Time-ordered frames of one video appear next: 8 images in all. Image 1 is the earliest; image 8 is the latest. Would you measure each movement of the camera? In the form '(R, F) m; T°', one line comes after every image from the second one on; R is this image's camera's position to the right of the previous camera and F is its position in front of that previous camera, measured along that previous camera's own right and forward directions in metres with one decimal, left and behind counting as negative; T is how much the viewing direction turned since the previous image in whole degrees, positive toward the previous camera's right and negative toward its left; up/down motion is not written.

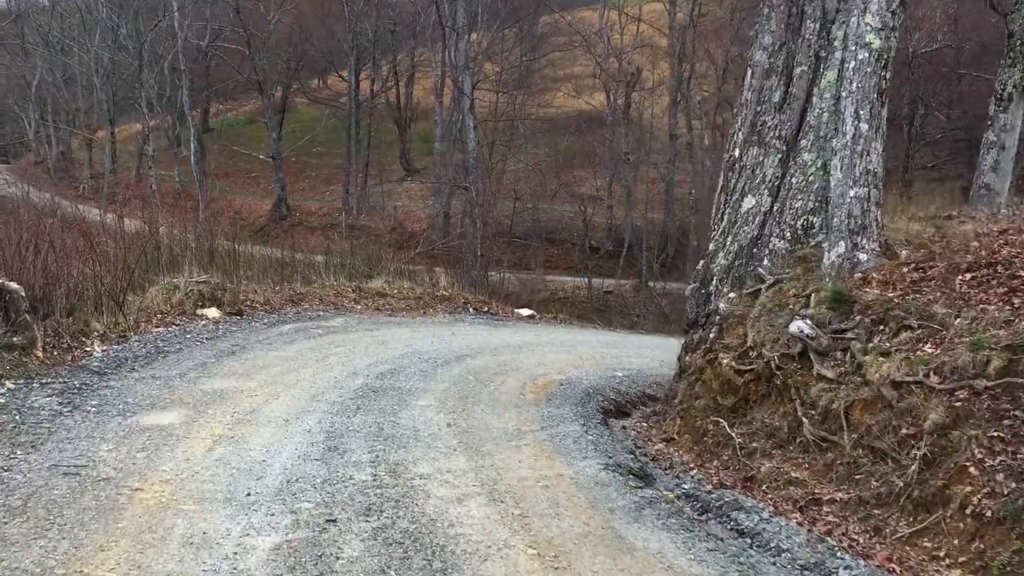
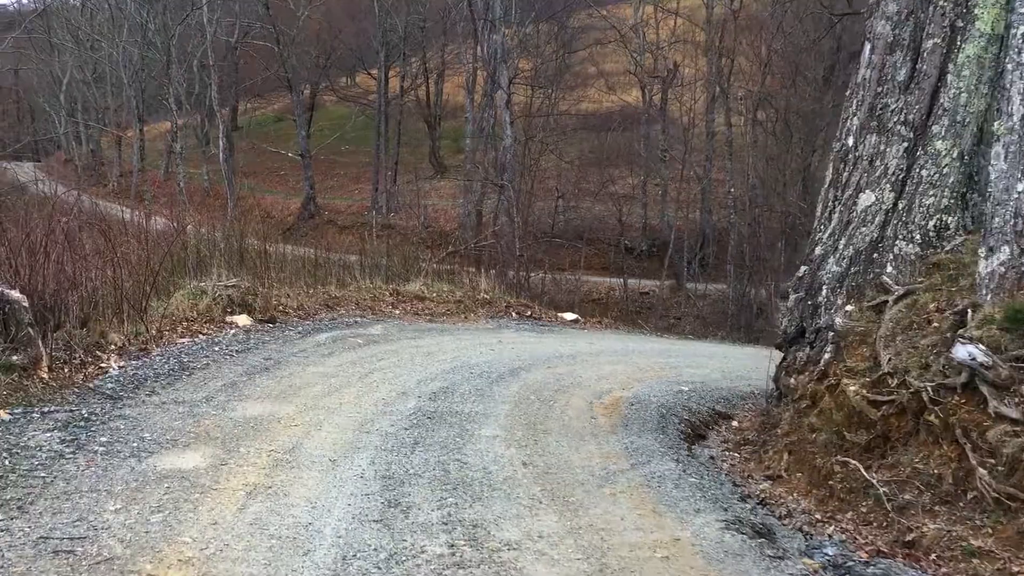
(-0.2, +0.6) m; -2°
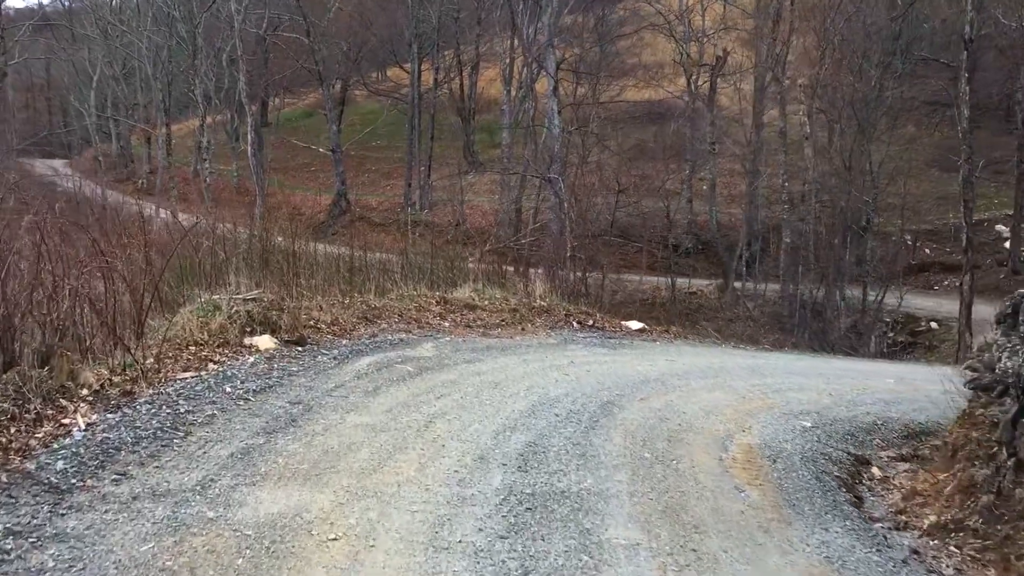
(-0.3, +1.2) m; -2°
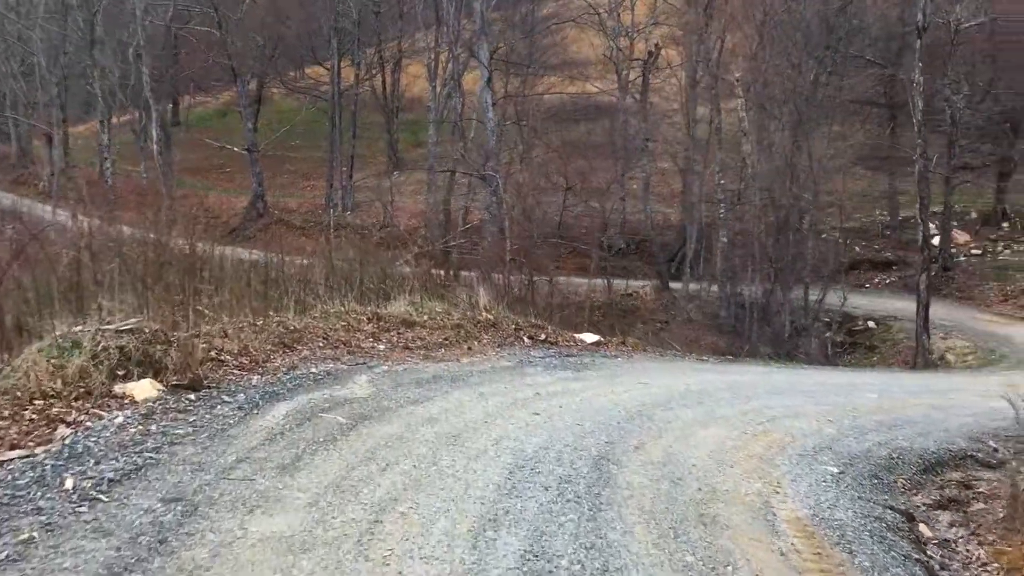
(-0.2, +1.2) m; +5°
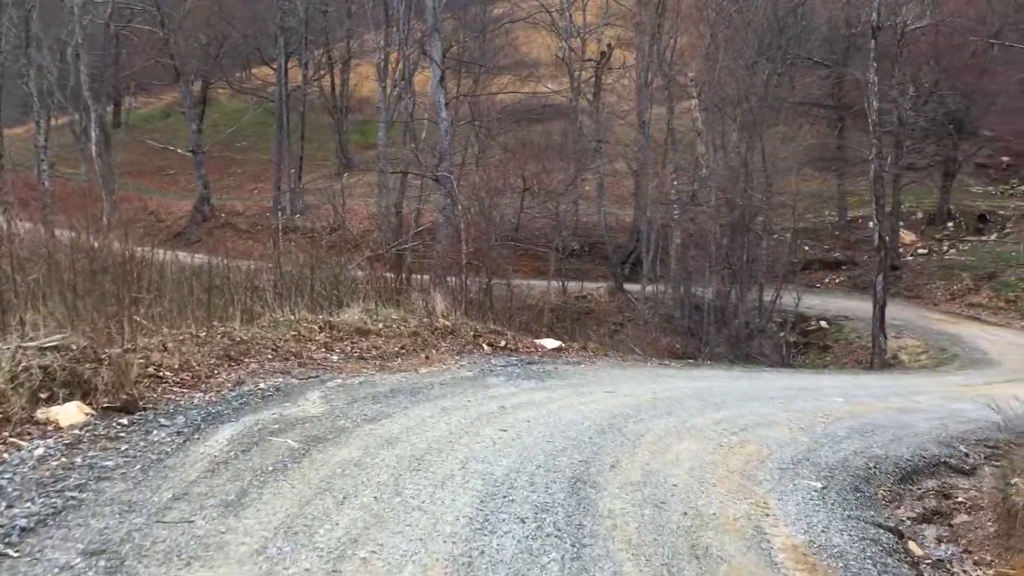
(-0.1, +0.3) m; +3°
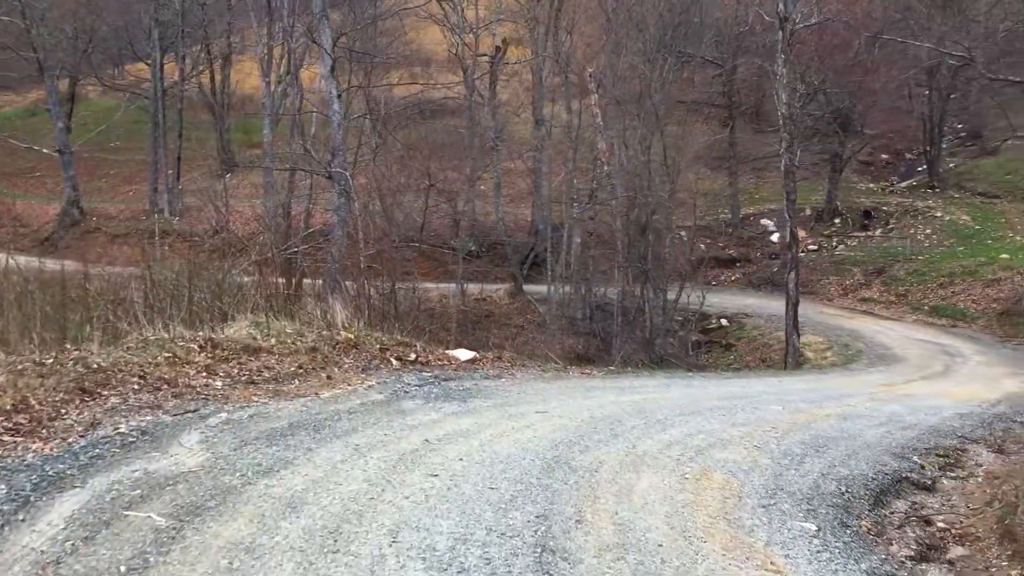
(-0.1, +0.8) m; +7°
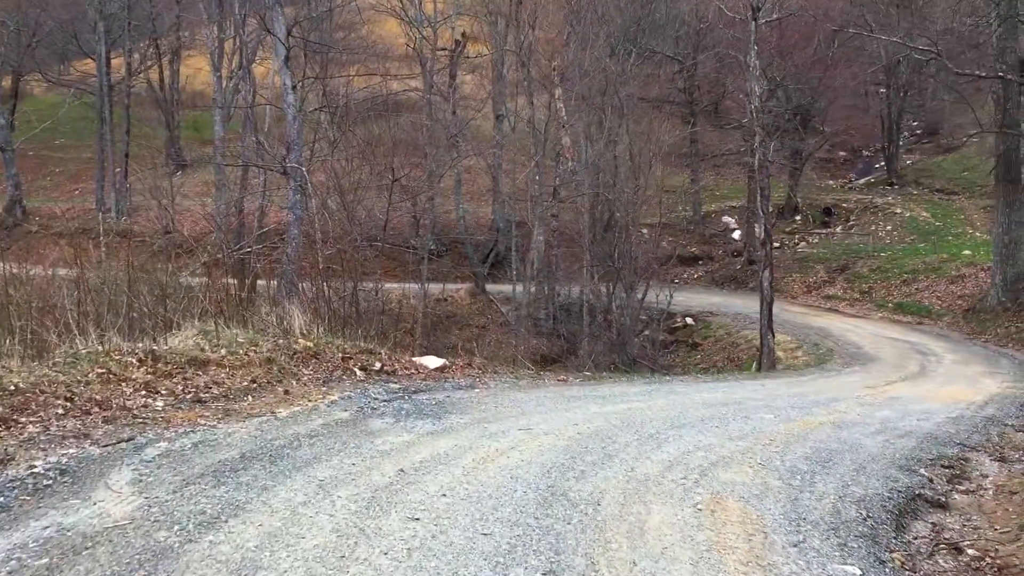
(-0.1, +0.6) m; +3°
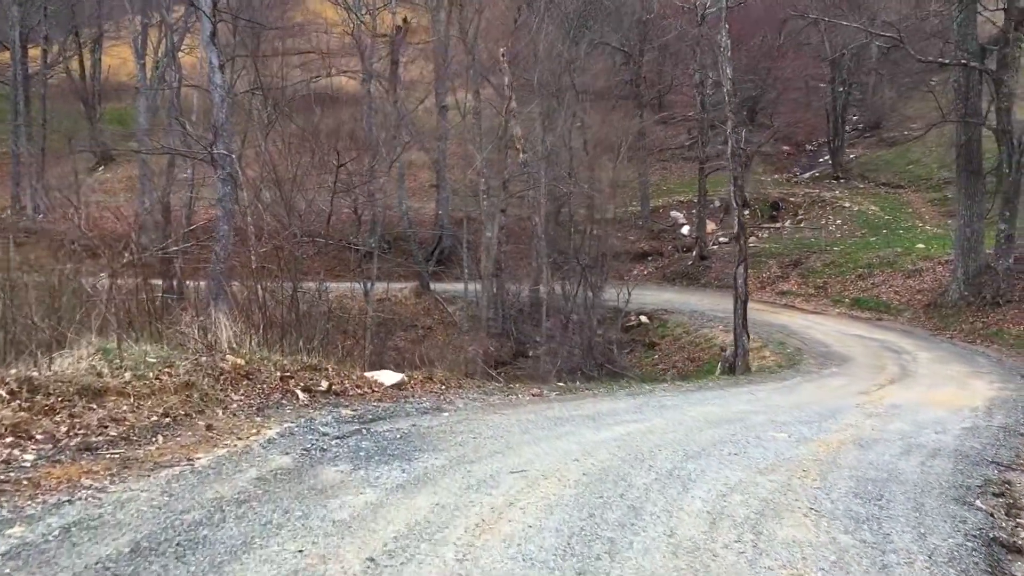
(-0.2, +1.1) m; +4°
